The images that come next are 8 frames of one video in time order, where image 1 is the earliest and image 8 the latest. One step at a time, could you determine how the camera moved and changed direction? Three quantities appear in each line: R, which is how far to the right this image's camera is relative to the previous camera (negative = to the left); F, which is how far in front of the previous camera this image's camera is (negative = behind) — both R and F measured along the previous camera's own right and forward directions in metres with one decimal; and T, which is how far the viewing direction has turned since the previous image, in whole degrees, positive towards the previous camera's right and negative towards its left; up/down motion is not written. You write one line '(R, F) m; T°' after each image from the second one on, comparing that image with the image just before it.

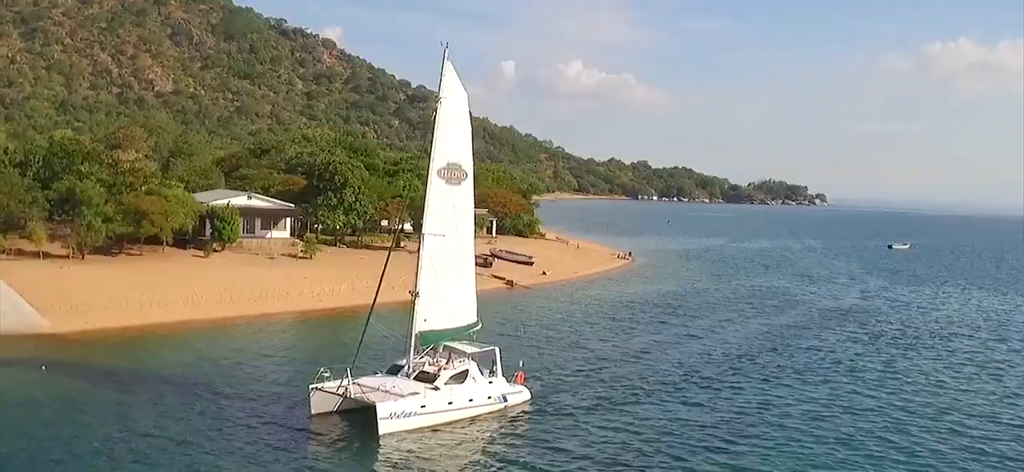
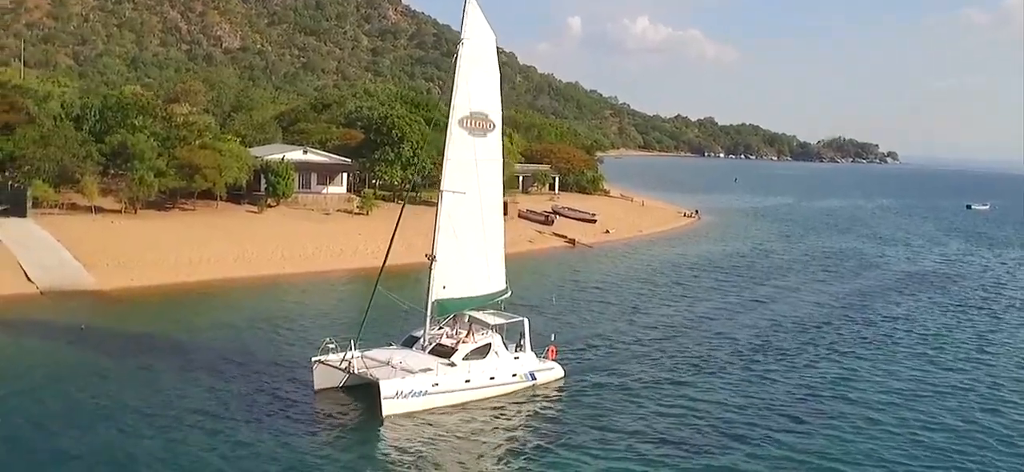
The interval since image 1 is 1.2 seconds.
(+0.6, +2.5) m; -4°
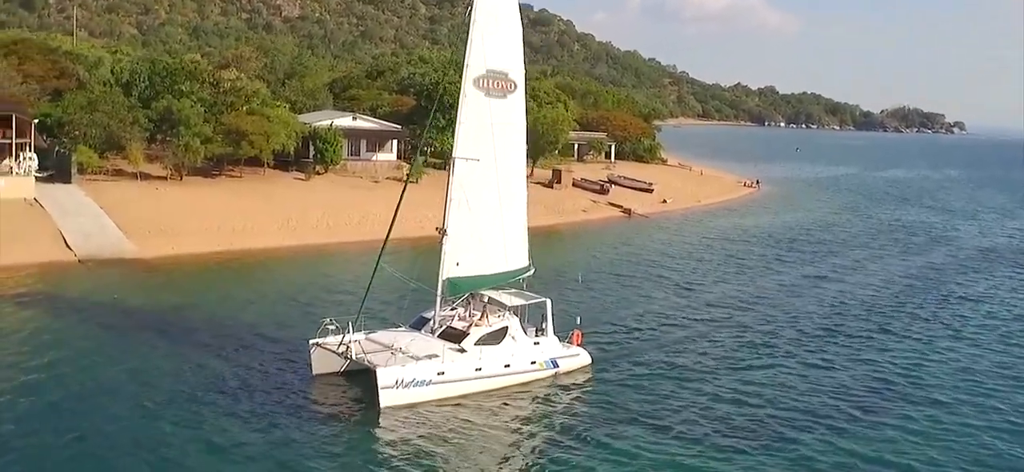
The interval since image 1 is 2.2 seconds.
(+0.6, +2.0) m; -3°
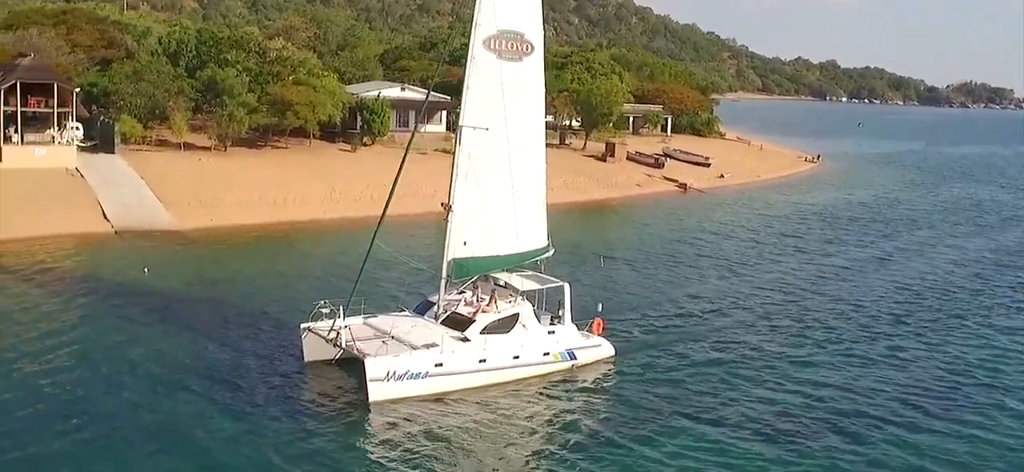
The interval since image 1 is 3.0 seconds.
(+0.6, +1.7) m; -3°
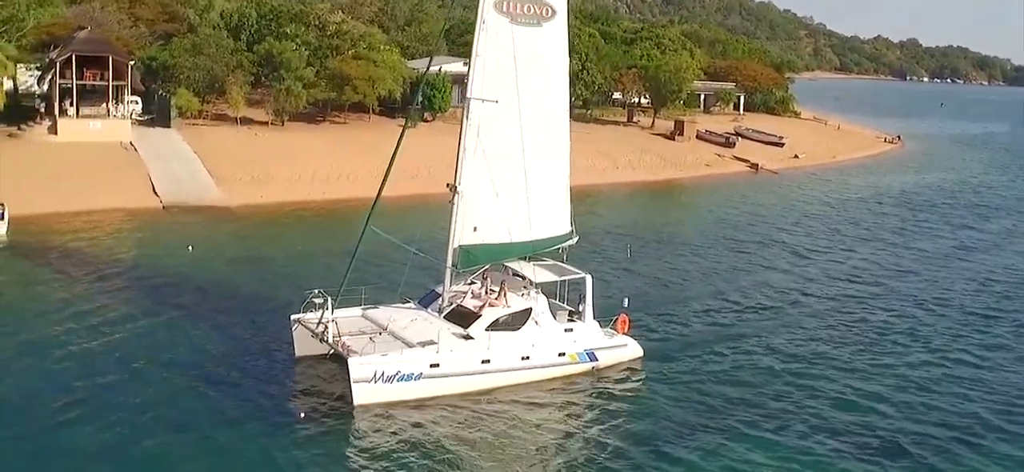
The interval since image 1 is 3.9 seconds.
(+0.8, +1.7) m; -4°
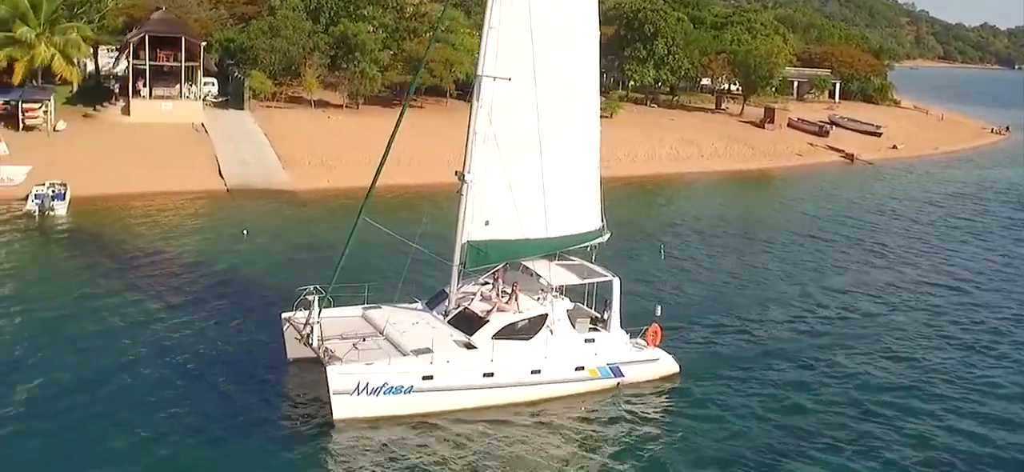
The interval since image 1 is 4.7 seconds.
(+0.9, +1.6) m; -5°
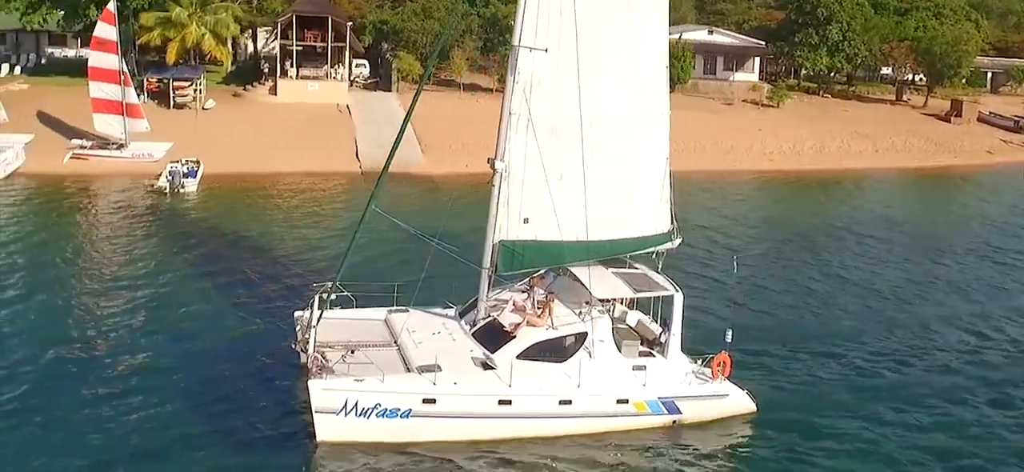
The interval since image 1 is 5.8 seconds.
(+1.3, +2.0) m; -10°
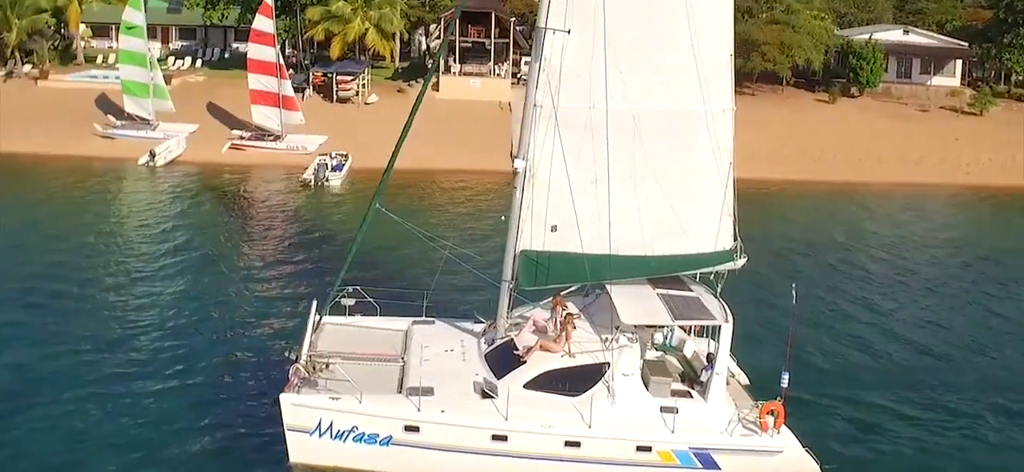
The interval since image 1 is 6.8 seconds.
(+1.5, +1.5) m; -11°
